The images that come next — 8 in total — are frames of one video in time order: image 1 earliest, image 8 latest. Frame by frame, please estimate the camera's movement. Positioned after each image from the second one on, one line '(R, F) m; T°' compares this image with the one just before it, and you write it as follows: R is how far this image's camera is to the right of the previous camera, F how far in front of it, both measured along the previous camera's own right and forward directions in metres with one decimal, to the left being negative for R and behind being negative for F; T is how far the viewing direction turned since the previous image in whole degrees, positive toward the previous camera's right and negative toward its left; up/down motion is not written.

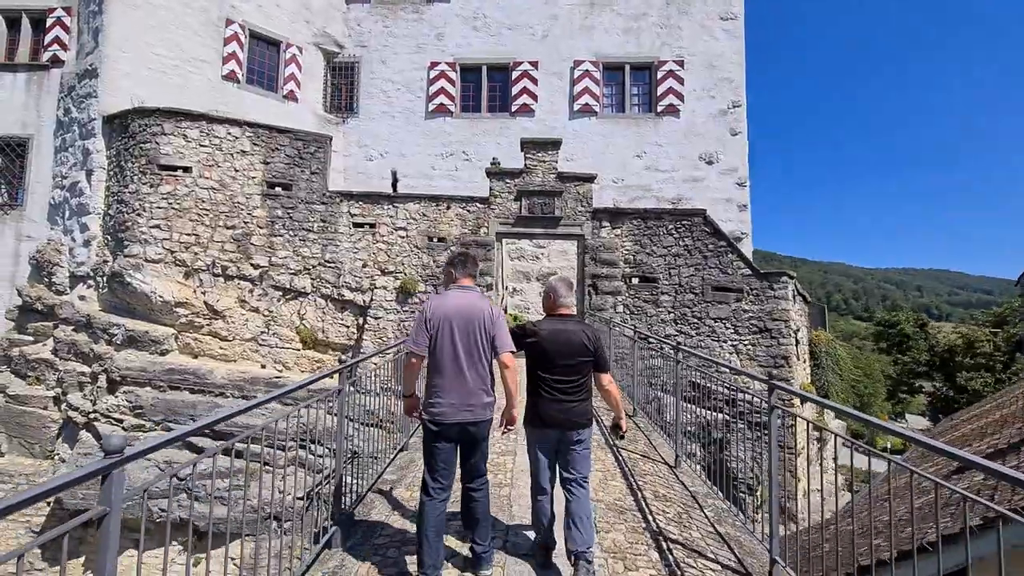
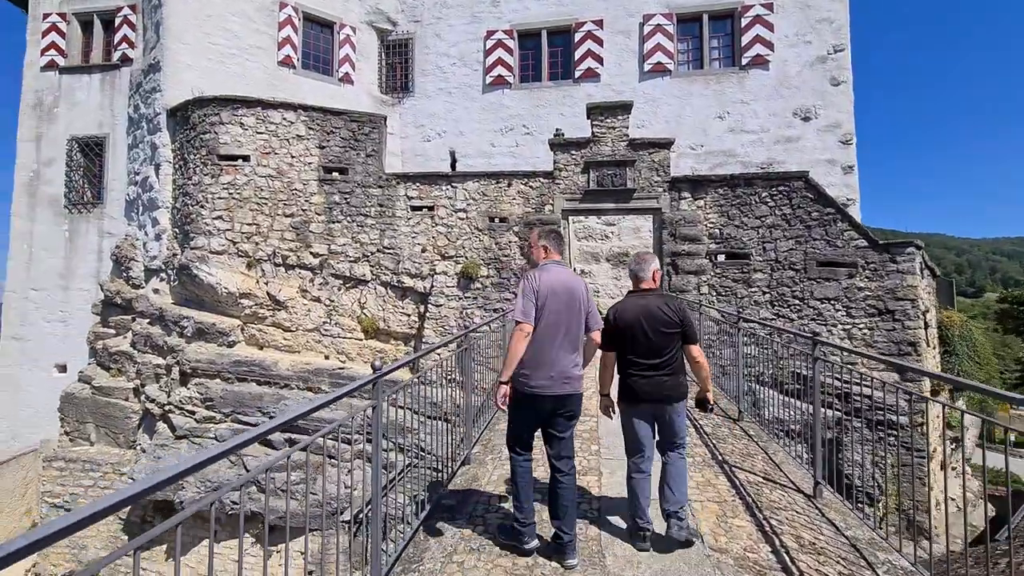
(-0.1, +0.8) m; -7°
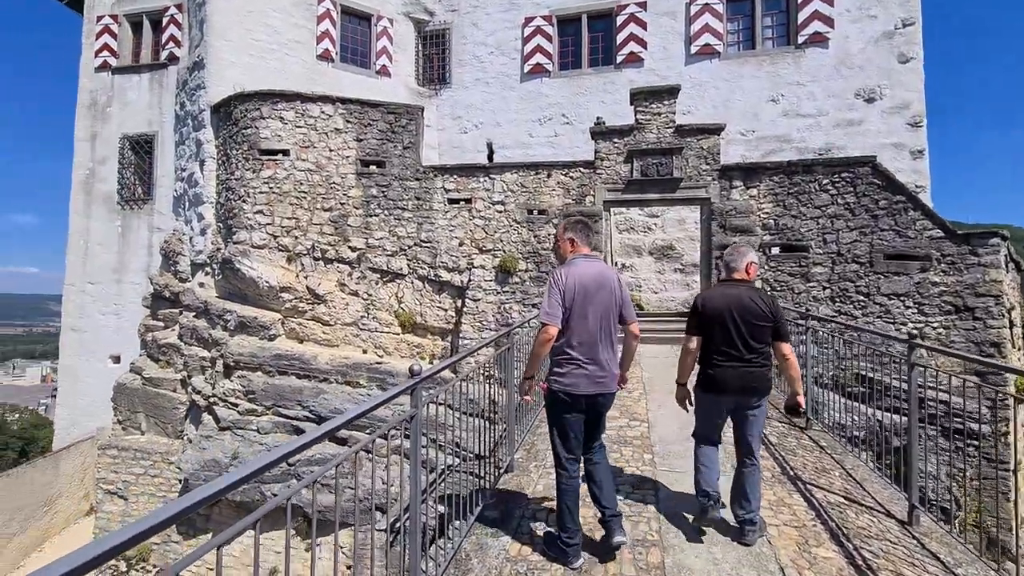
(-0.1, +0.3) m; -4°
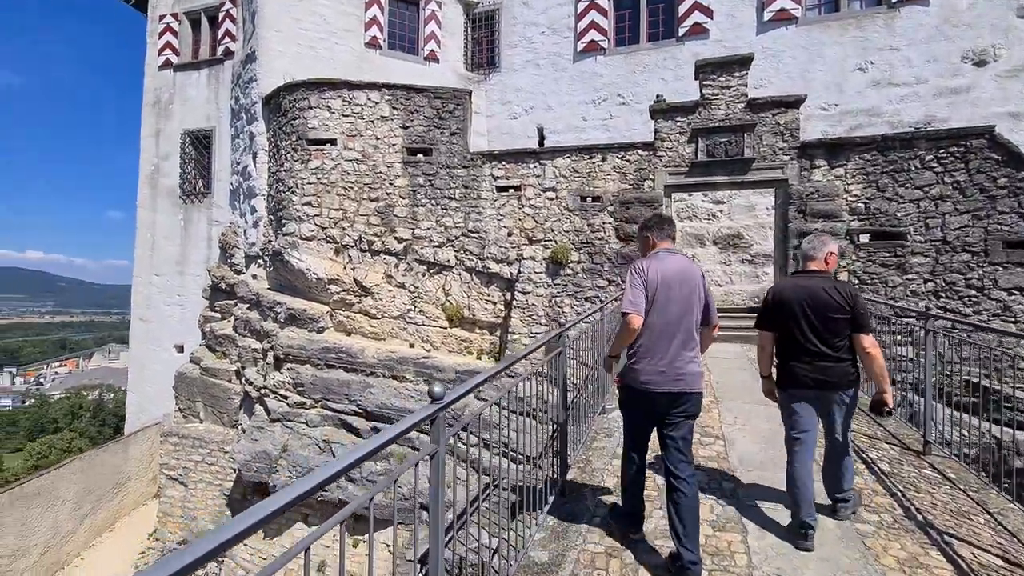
(0.0, +0.5) m; -6°
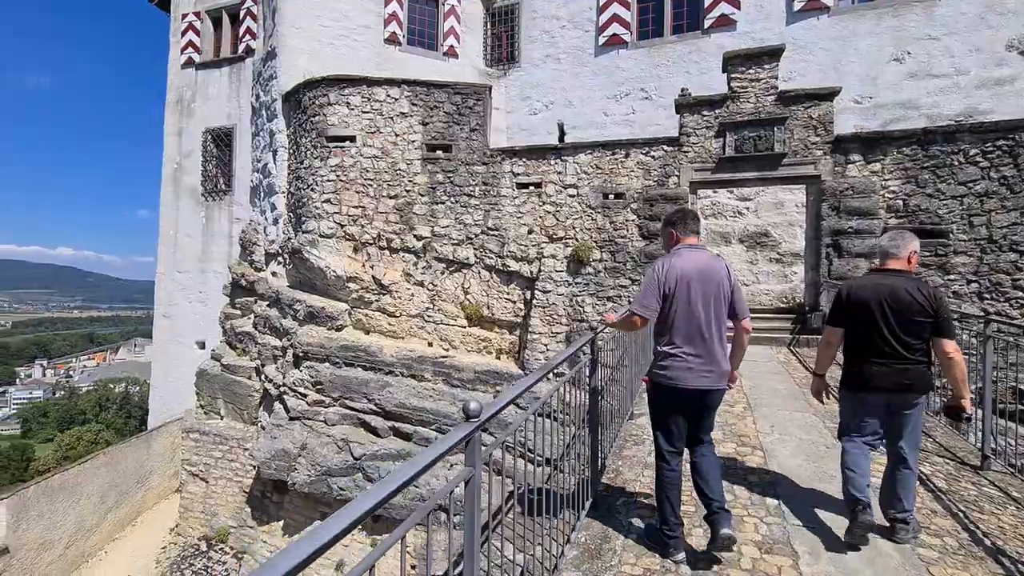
(-0.1, +0.1) m; -2°
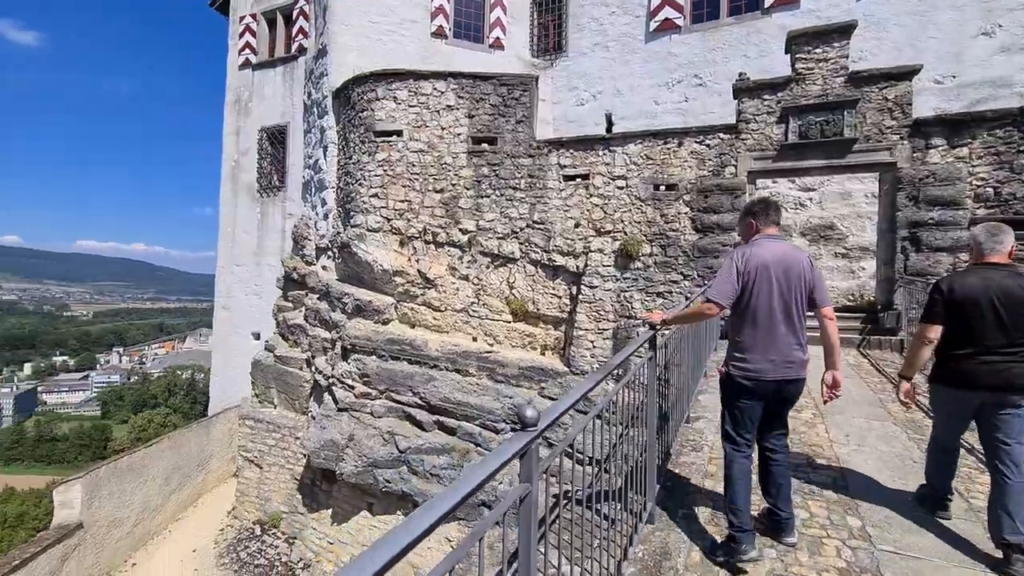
(0.0, +0.1) m; -5°
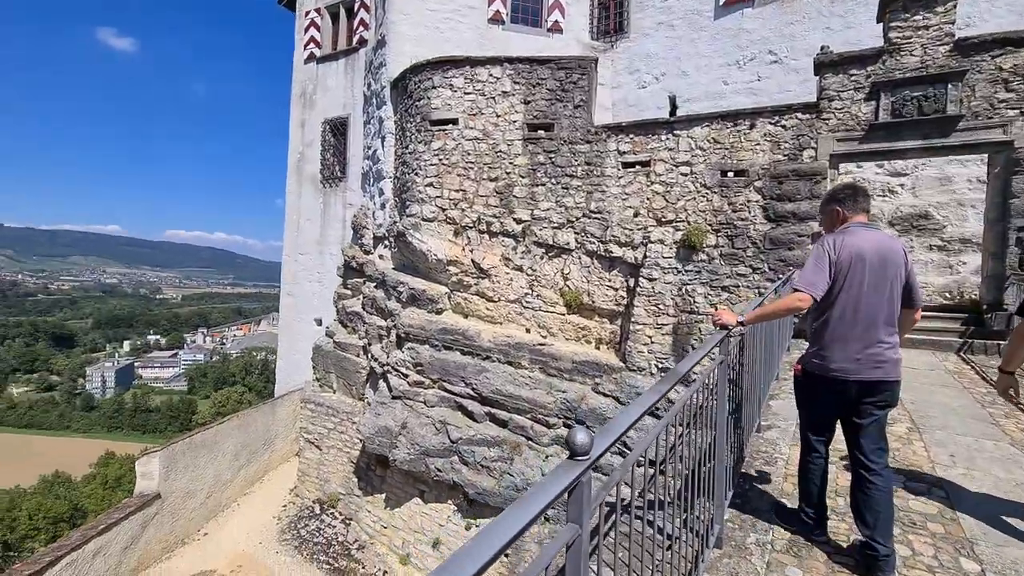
(0.0, +0.2) m; -6°
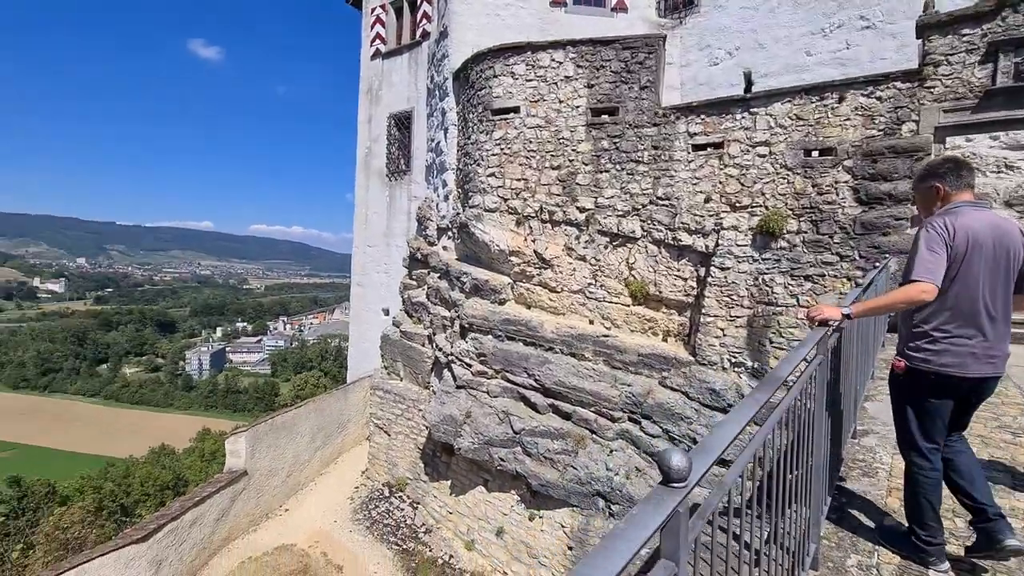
(0.0, +0.1) m; -7°
